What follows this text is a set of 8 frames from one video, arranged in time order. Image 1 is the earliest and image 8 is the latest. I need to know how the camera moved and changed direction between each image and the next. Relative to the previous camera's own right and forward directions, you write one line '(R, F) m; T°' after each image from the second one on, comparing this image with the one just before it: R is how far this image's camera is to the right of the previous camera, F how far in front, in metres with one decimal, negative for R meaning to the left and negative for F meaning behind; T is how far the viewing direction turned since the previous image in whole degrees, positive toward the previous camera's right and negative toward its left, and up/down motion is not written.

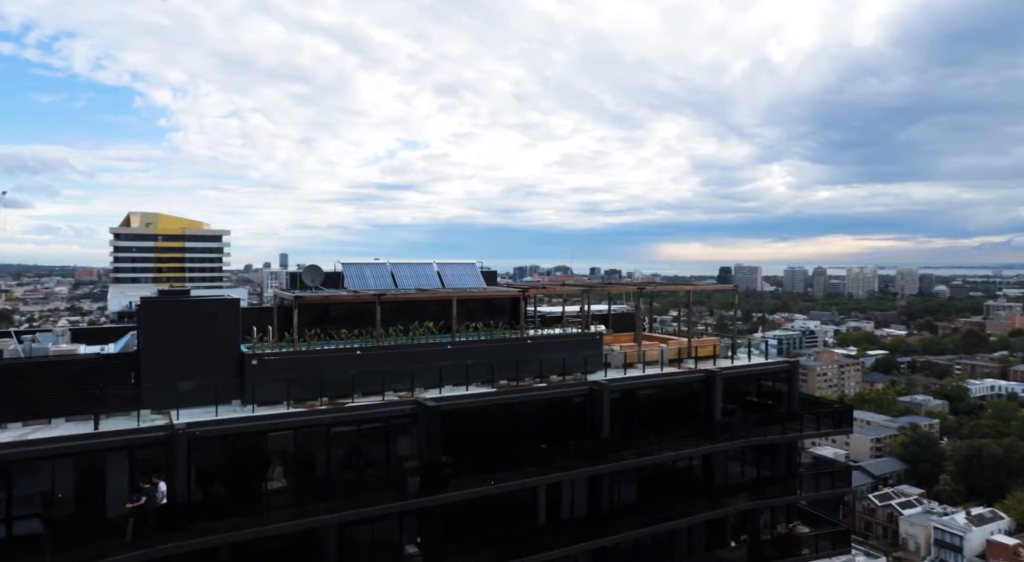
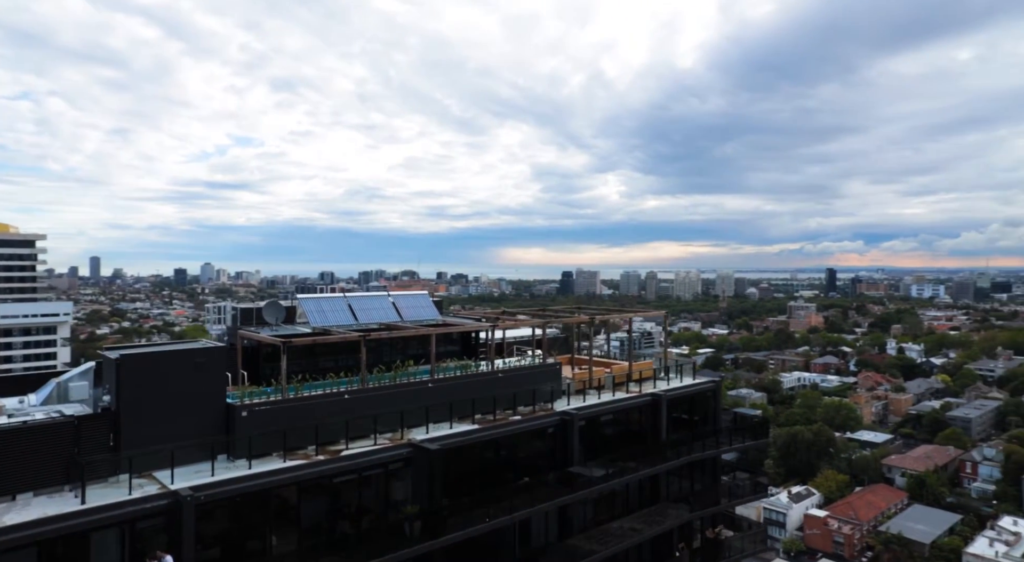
(-1.8, 0.0) m; +13°
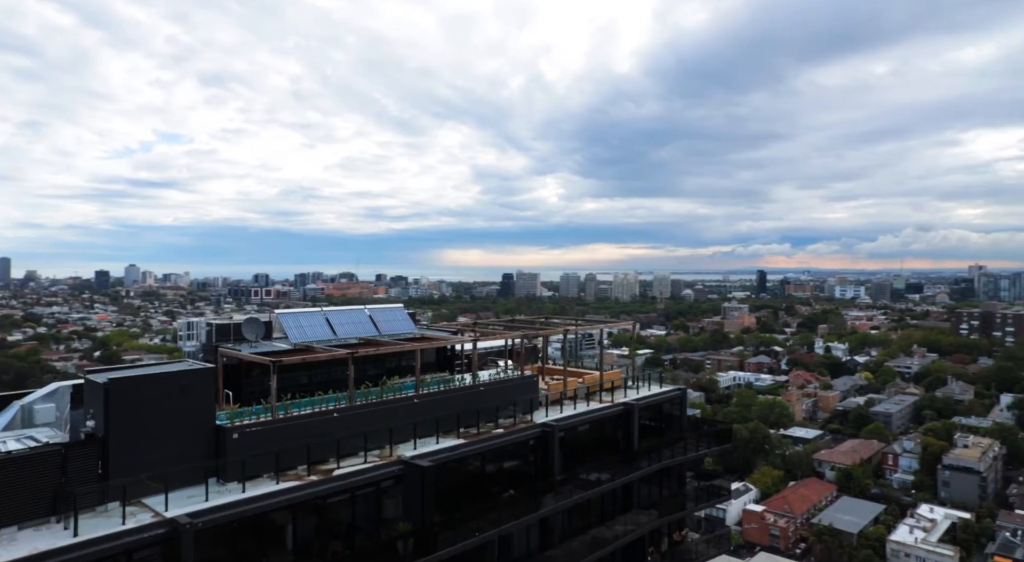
(-0.6, -0.1) m; +5°
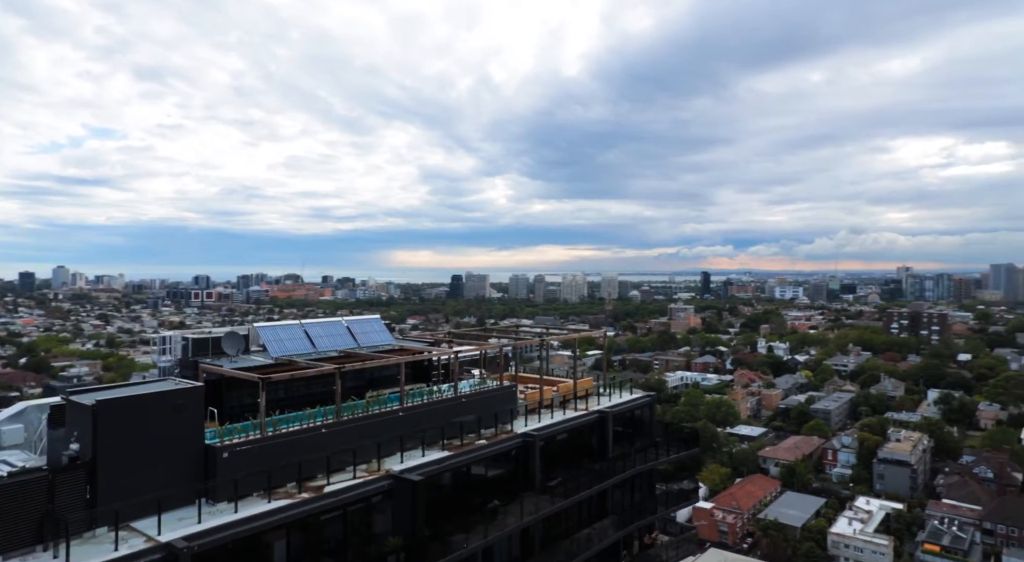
(-0.5, -0.1) m; +4°
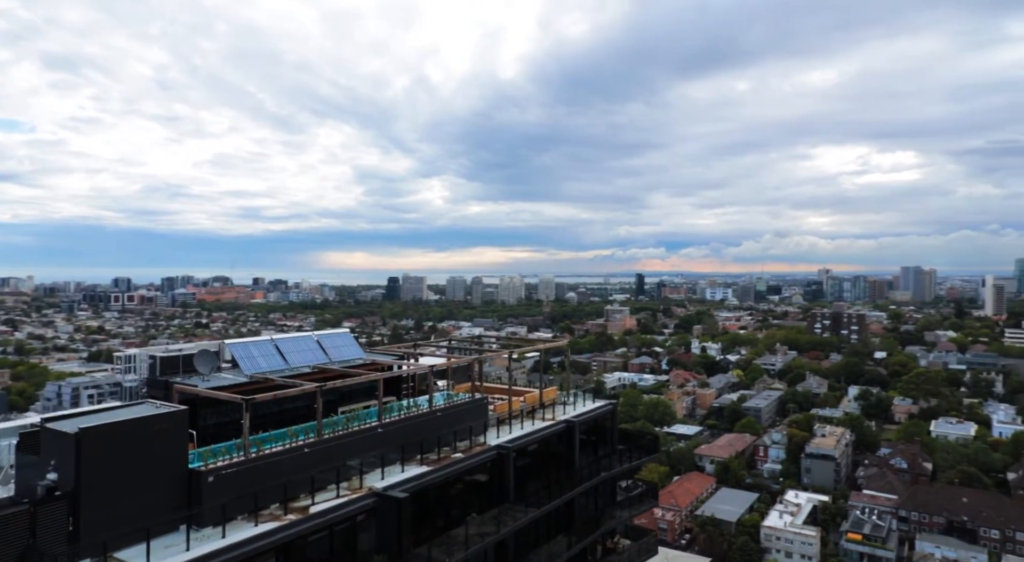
(-0.6, -0.1) m; +5°
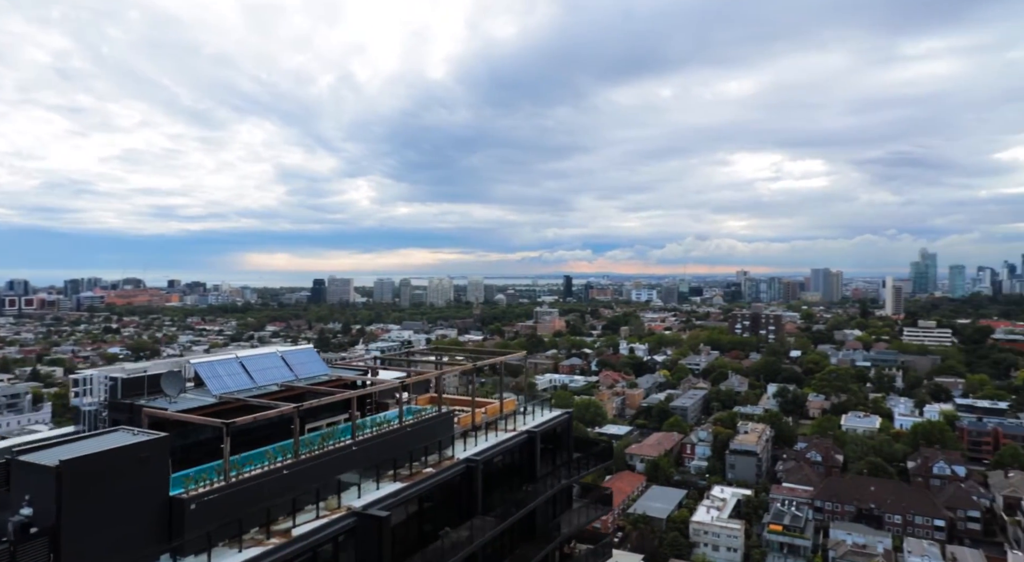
(-0.6, -0.2) m; +6°
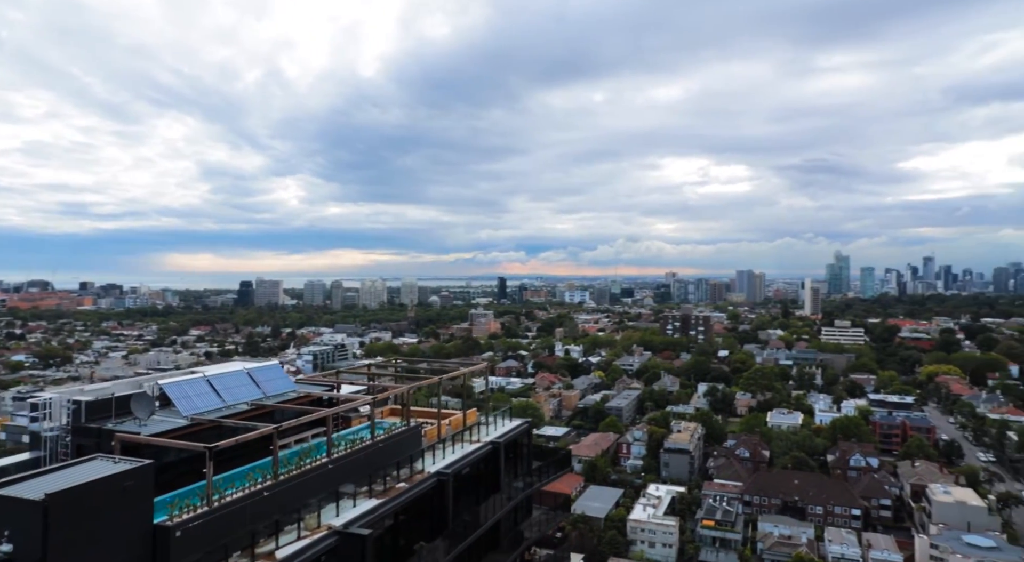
(-0.6, -0.2) m; +6°
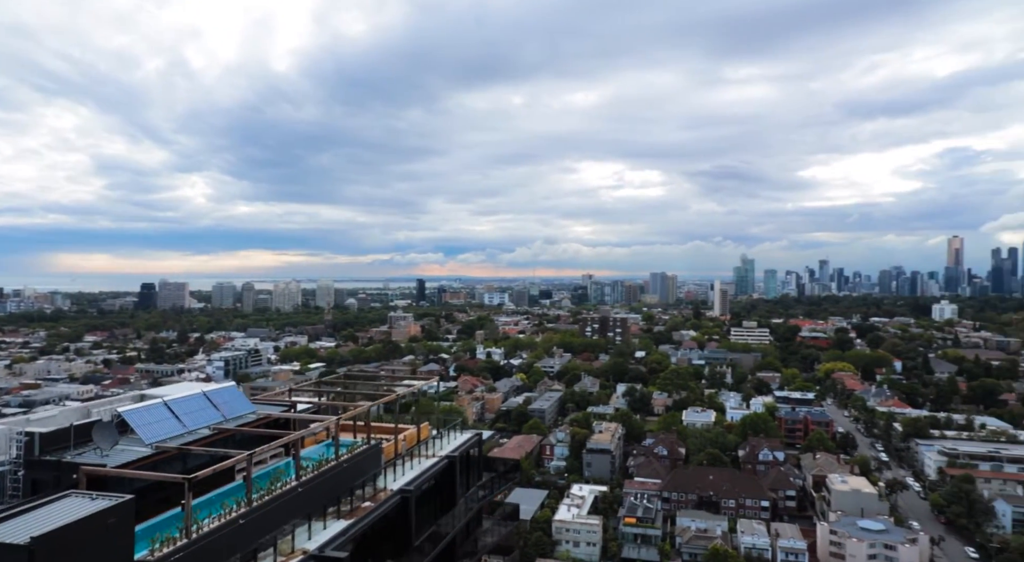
(-0.7, -0.3) m; +7°
